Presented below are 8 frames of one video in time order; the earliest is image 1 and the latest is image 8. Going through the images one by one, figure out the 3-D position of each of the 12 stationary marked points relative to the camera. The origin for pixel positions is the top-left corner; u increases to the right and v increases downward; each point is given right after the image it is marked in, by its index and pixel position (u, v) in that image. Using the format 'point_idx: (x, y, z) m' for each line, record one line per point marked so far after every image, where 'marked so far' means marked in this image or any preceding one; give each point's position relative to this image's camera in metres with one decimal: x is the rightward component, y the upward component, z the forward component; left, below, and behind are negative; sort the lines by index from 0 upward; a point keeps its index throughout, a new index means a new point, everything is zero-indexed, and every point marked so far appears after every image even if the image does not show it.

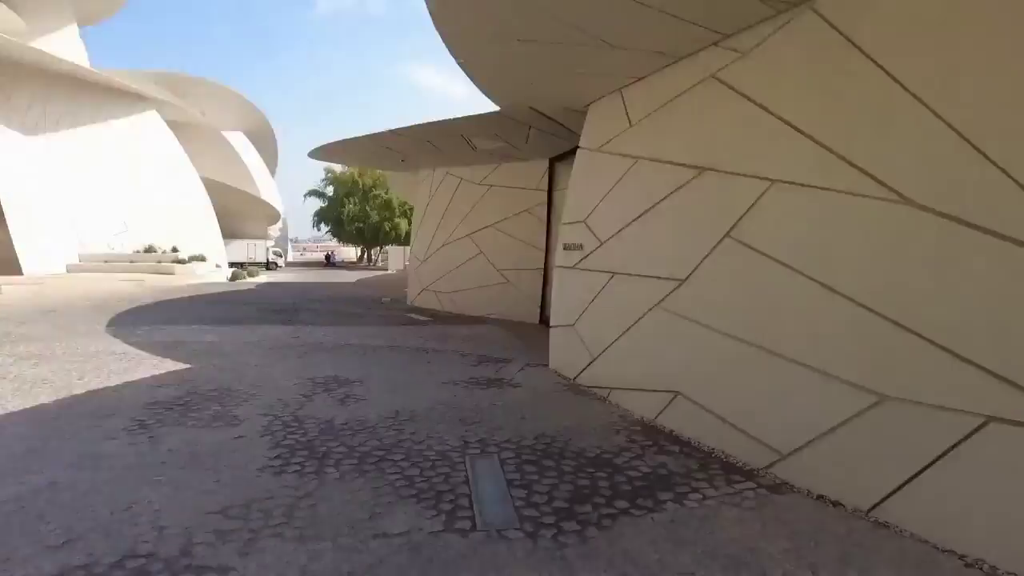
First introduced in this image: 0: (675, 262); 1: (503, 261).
0: (+1.3, +0.2, +4.4) m
1: (-0.1, +0.5, +11.0) m
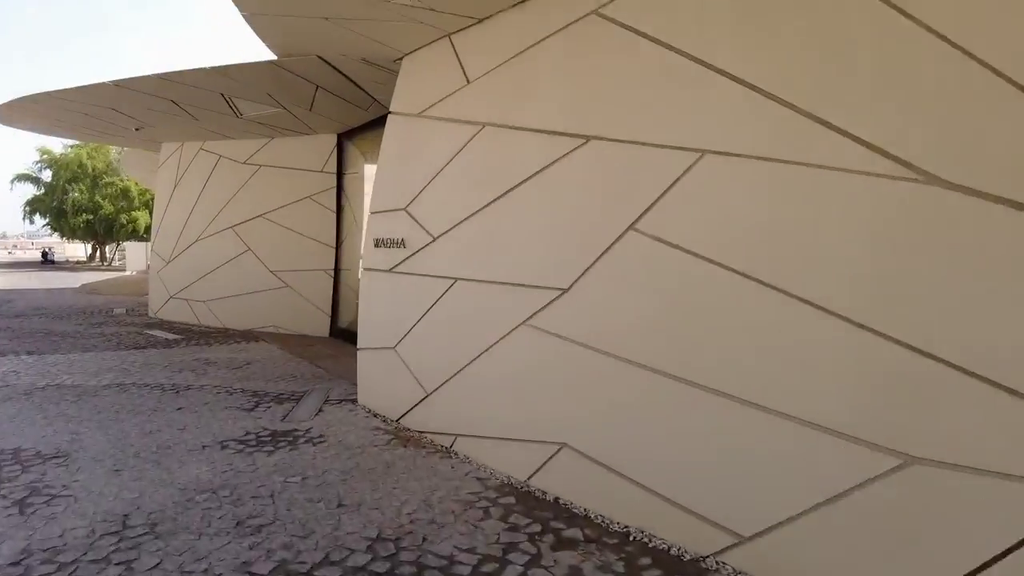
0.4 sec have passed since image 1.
0: (+0.2, +0.1, +3.3) m
1: (-3.6, +0.4, +8.9) m
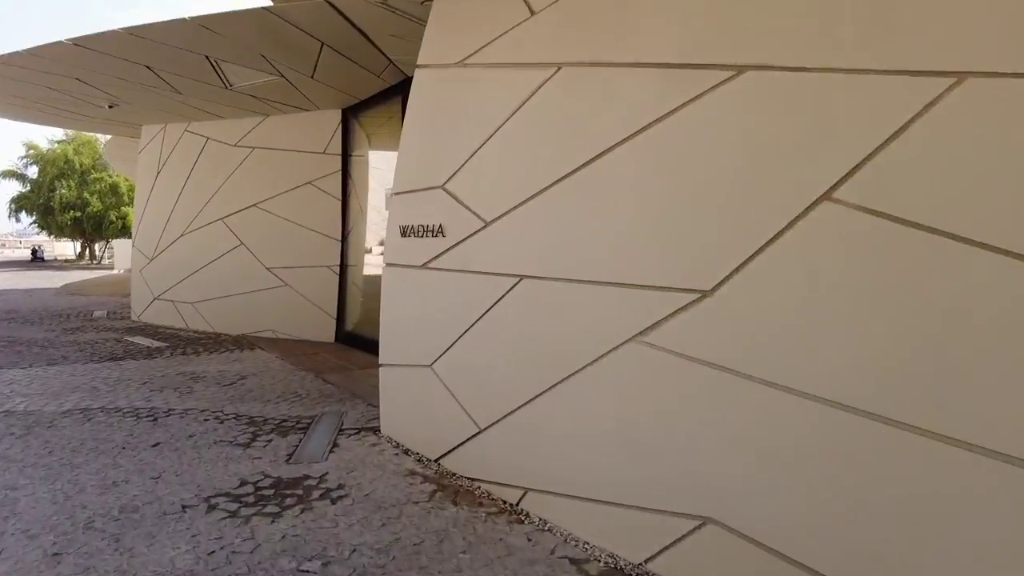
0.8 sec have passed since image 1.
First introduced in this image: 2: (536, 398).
0: (+0.7, +0.1, +2.3) m
1: (-3.2, +0.4, +7.9) m
2: (+0.1, -0.6, +2.8) m
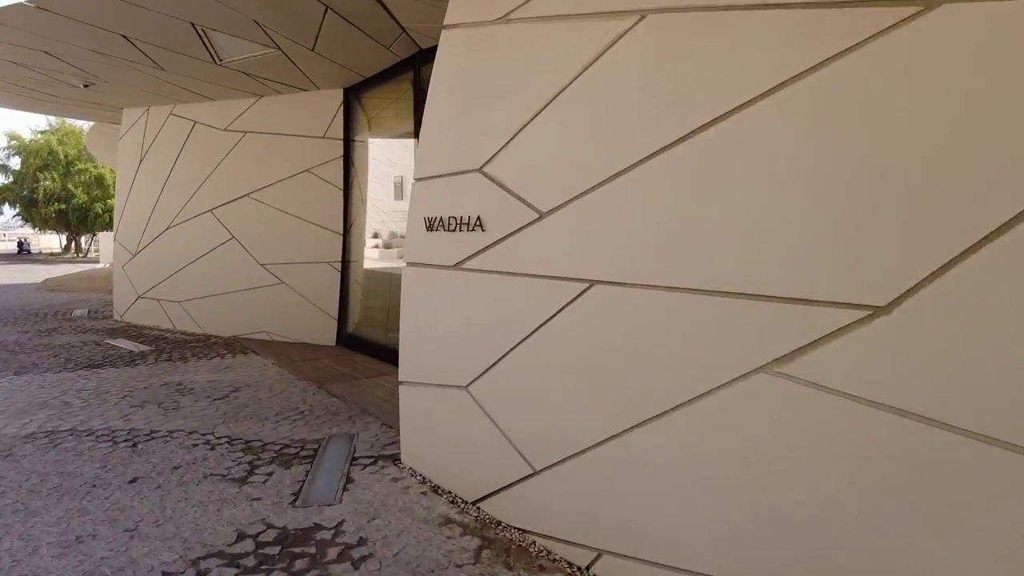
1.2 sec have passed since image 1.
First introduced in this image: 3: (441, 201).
0: (+0.9, +0.1, +1.7) m
1: (-3.0, +0.5, +7.2) m
2: (+0.4, -0.6, +2.2) m
3: (-0.4, +0.5, +3.0) m
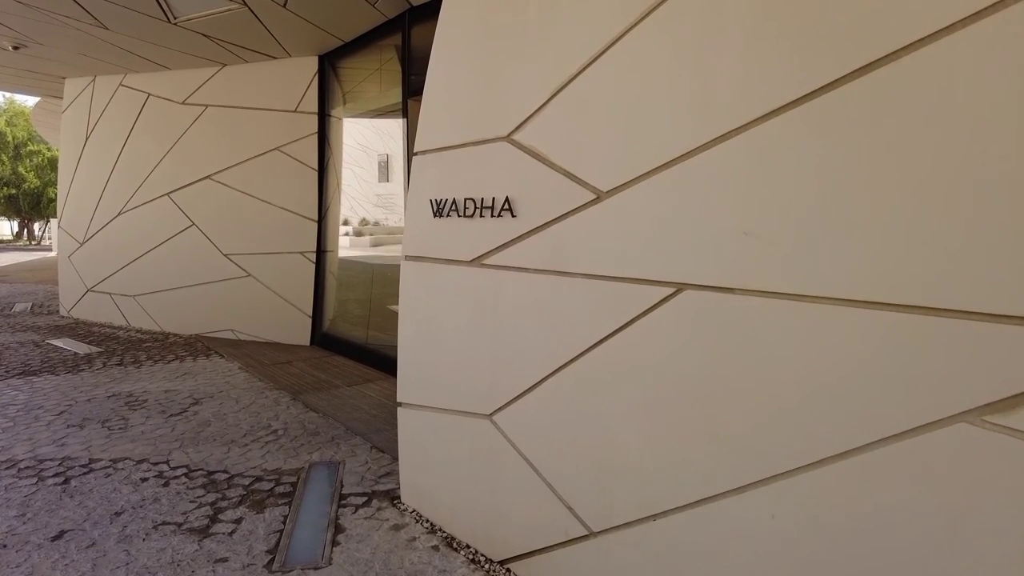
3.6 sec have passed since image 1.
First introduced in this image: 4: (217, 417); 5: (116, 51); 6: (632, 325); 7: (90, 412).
0: (+1.1, +0.1, +1.2) m
1: (-3.1, +0.5, +6.5) m
2: (+0.6, -0.6, +1.7) m
3: (-0.2, +0.5, +2.4) m
4: (-2.0, -0.9, +3.9) m
5: (-4.3, +2.6, +6.2) m
6: (+0.4, -0.1, +1.9) m
7: (-2.9, -0.9, +3.9) m
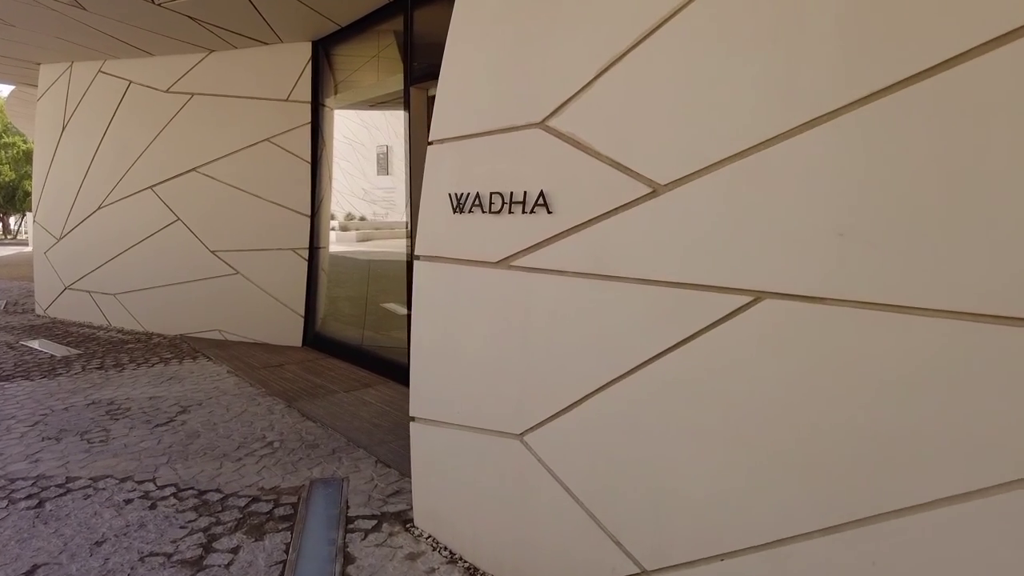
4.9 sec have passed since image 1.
0: (+1.3, 0.0, +1.0) m
1: (-3.1, +0.6, +6.2) m
2: (+0.7, -0.6, +1.5) m
3: (-0.1, +0.5, +2.2) m
4: (-1.9, -0.9, +3.6) m
5: (-4.3, +2.6, +5.8) m
6: (+0.5, -0.1, +1.7) m
7: (-2.9, -0.9, +3.6) m
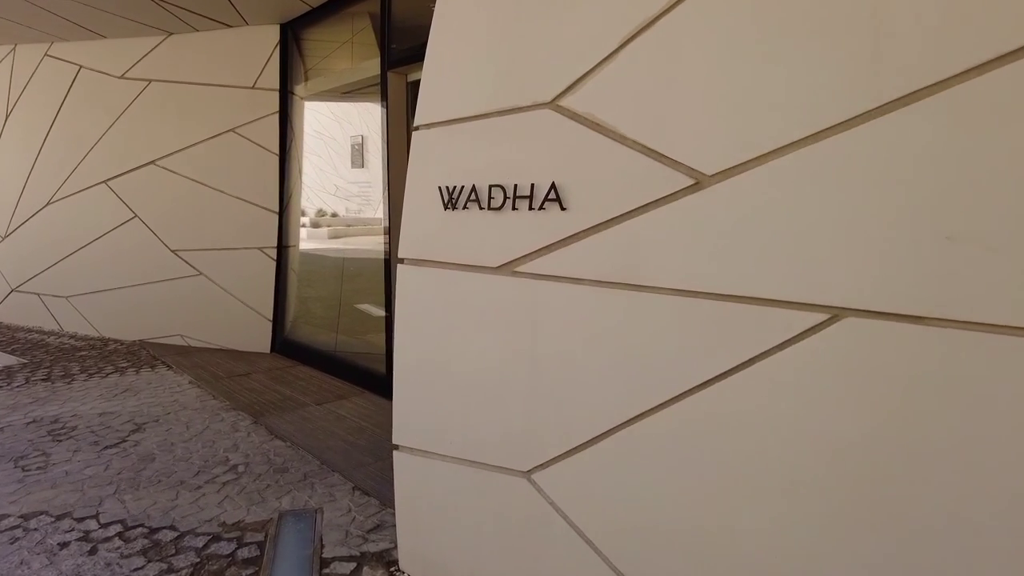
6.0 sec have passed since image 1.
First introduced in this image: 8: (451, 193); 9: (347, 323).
0: (+1.3, 0.0, +0.7) m
1: (-3.2, +0.5, +5.7) m
2: (+0.7, -0.7, +1.2) m
3: (-0.1, +0.4, +1.9) m
4: (-2.0, -0.9, +3.2) m
5: (-4.5, +2.6, +5.3) m
6: (+0.6, -0.2, +1.4) m
7: (-2.9, -0.9, +3.2) m
8: (-0.2, +0.3, +1.9) m
9: (-1.4, -0.3, +5.0) m
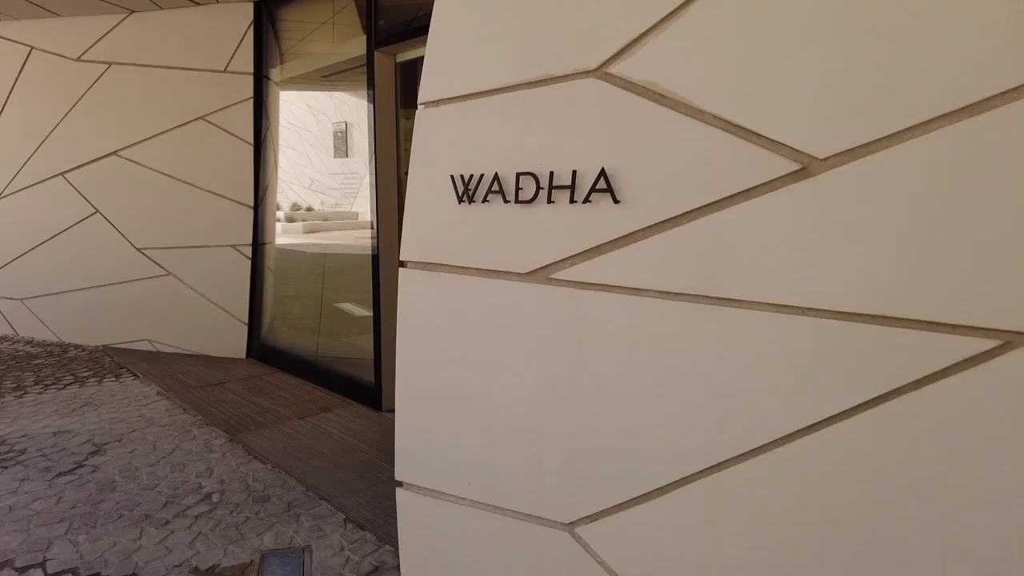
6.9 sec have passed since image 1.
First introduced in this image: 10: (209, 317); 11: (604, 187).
0: (+1.4, 0.0, +0.5) m
1: (-3.3, +0.5, +5.3) m
2: (+0.8, -0.7, +0.9) m
3: (0.0, +0.4, +1.6) m
4: (-1.9, -0.9, +2.8) m
5: (-4.5, +2.5, +4.8) m
6: (+0.7, -0.2, +1.1) m
7: (-2.9, -0.9, +2.8) m
8: (-0.1, +0.3, +1.6) m
9: (-1.5, -0.3, +4.6) m
10: (-2.8, -0.3, +5.3) m
11: (+0.2, +0.2, +1.4) m
